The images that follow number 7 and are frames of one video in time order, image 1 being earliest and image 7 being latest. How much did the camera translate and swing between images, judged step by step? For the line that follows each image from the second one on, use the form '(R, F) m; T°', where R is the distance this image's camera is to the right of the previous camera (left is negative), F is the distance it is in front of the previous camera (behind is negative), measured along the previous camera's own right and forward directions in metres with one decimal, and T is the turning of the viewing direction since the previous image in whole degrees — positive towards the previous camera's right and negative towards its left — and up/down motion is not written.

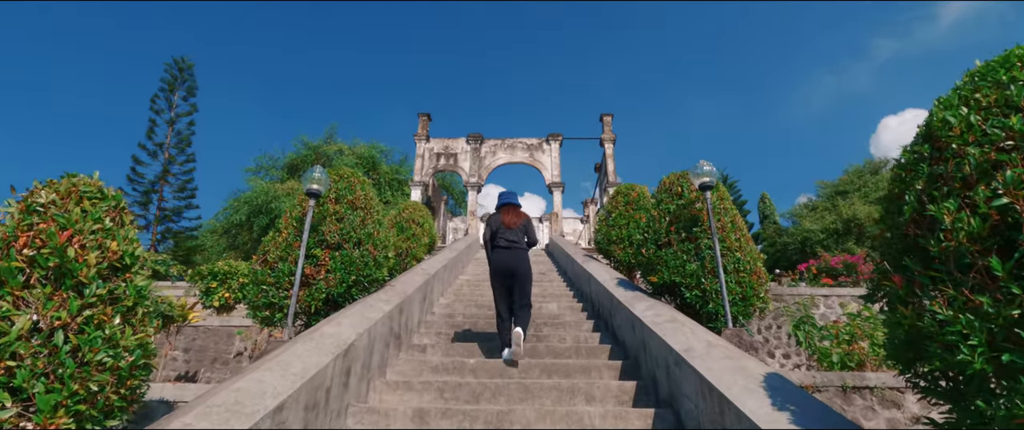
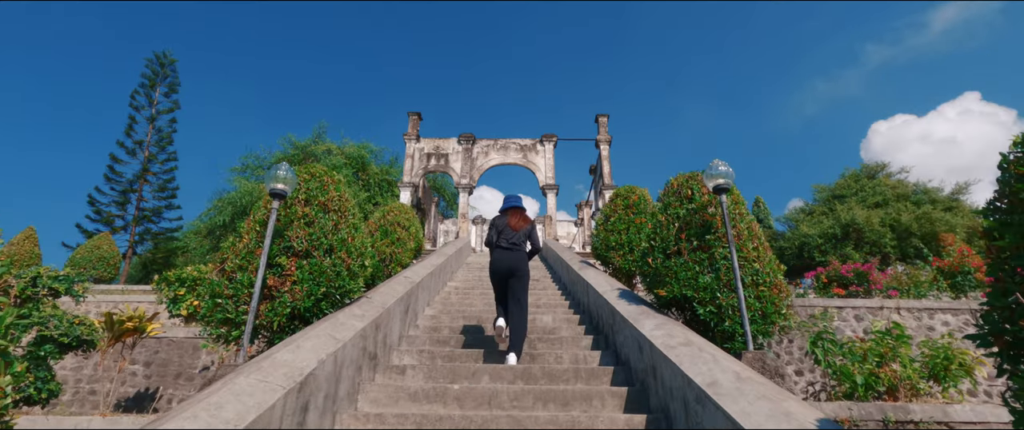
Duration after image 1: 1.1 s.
(0.0, +0.5) m; +1°
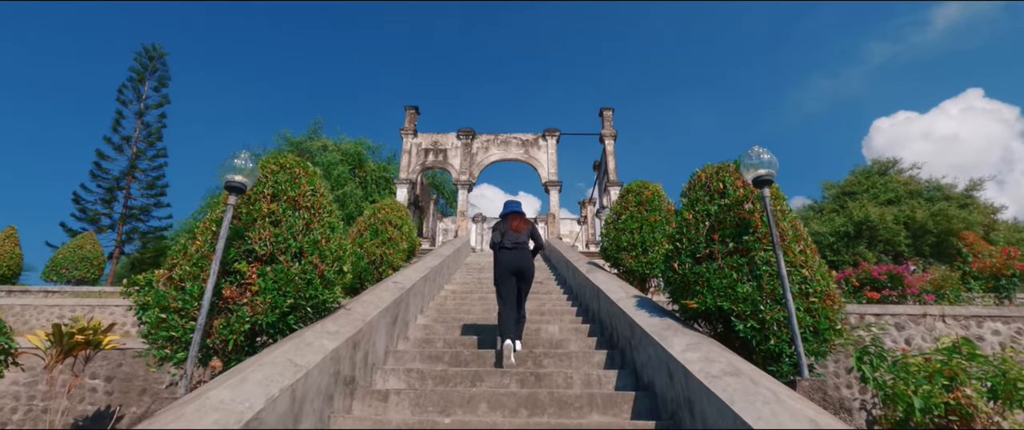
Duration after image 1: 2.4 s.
(0.0, +0.7) m; 0°
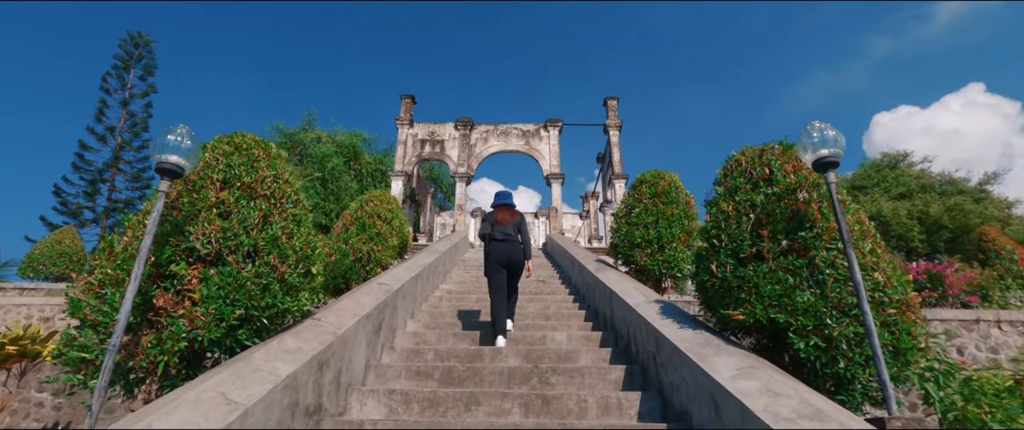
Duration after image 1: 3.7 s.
(0.0, +0.7) m; 0°
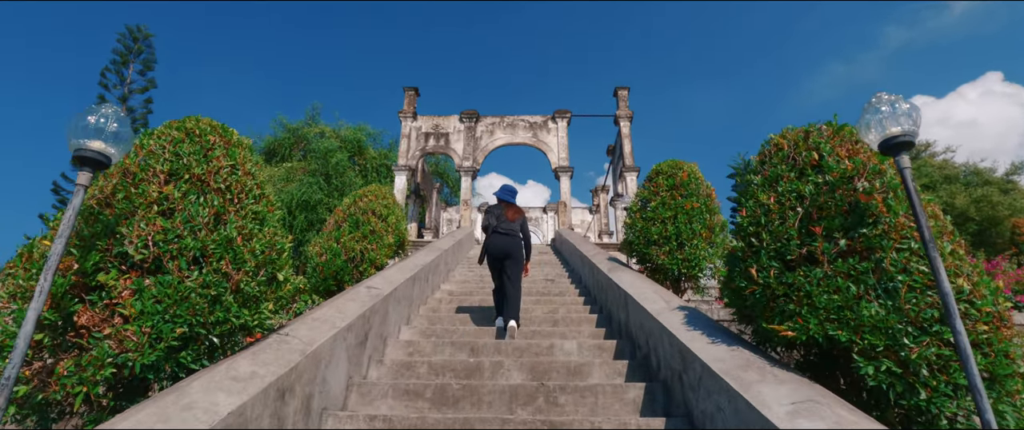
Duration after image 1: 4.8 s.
(+0.1, +0.5) m; -1°
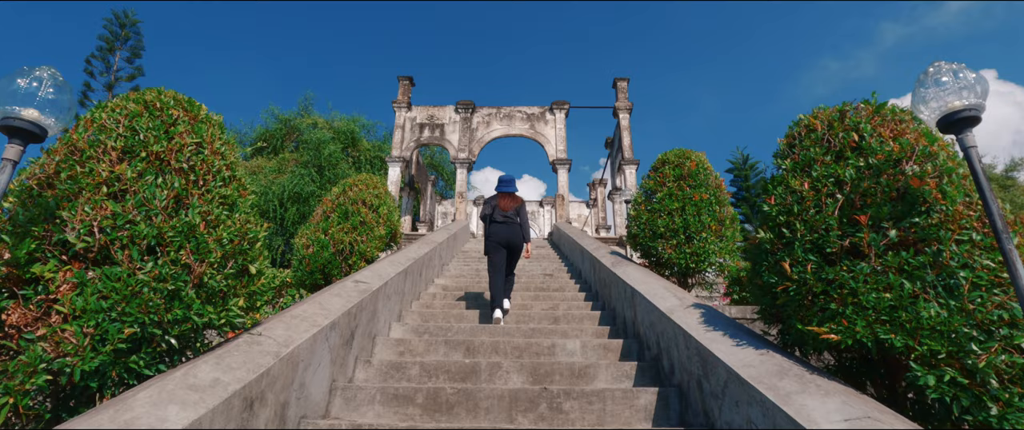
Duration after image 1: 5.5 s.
(0.0, +0.3) m; +1°
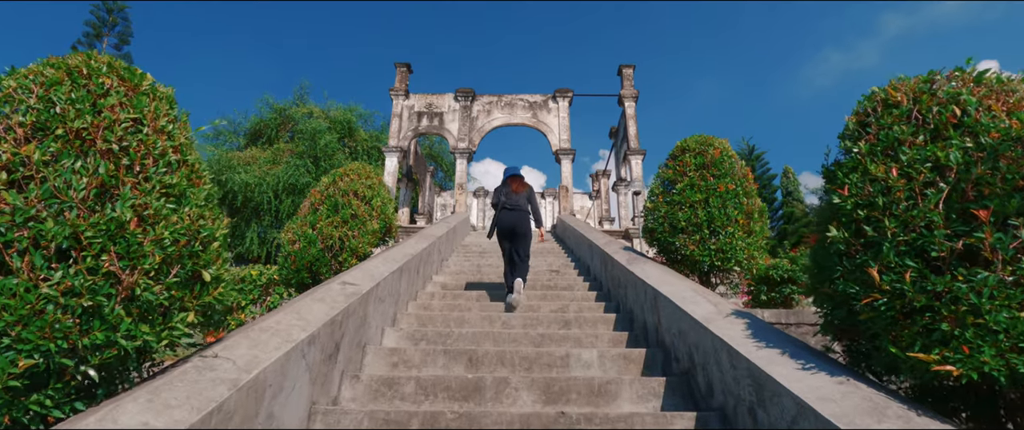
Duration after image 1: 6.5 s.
(-0.1, +0.5) m; 0°
